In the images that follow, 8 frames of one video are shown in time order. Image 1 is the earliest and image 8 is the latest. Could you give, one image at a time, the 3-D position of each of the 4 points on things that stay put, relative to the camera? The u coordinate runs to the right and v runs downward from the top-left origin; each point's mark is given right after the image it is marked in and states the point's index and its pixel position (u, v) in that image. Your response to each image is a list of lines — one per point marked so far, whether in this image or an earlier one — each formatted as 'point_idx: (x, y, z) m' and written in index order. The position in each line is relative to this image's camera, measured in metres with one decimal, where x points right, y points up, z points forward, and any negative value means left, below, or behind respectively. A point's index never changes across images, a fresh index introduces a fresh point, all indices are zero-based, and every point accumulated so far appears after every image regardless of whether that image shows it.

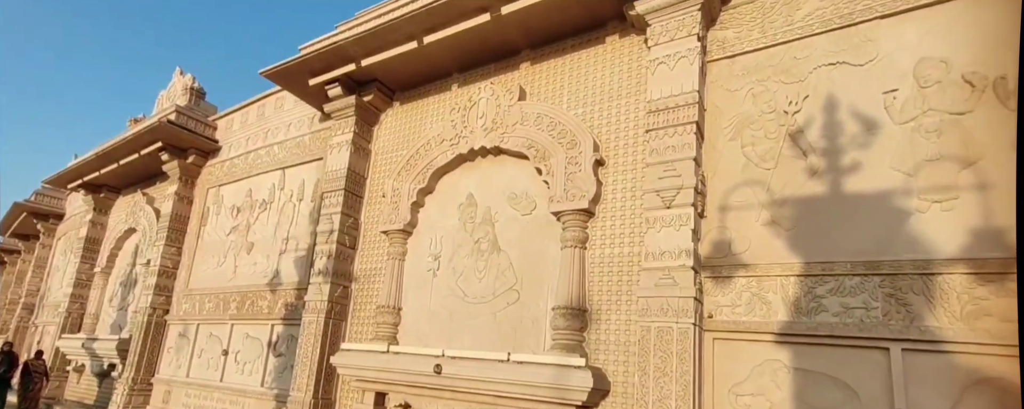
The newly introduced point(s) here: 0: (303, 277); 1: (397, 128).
0: (-1.9, -0.6, +4.9) m
1: (-1.0, +0.7, +4.6) m
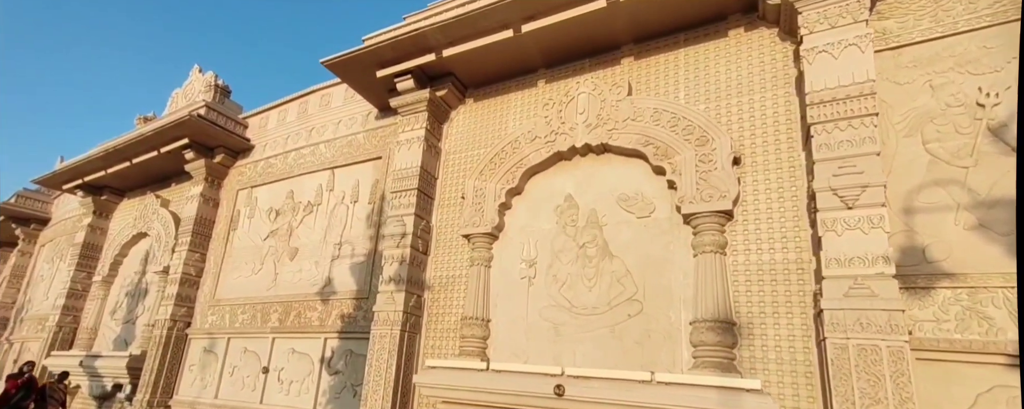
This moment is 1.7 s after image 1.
0: (-1.2, -0.7, +4.5) m
1: (-0.3, +0.6, +4.3) m
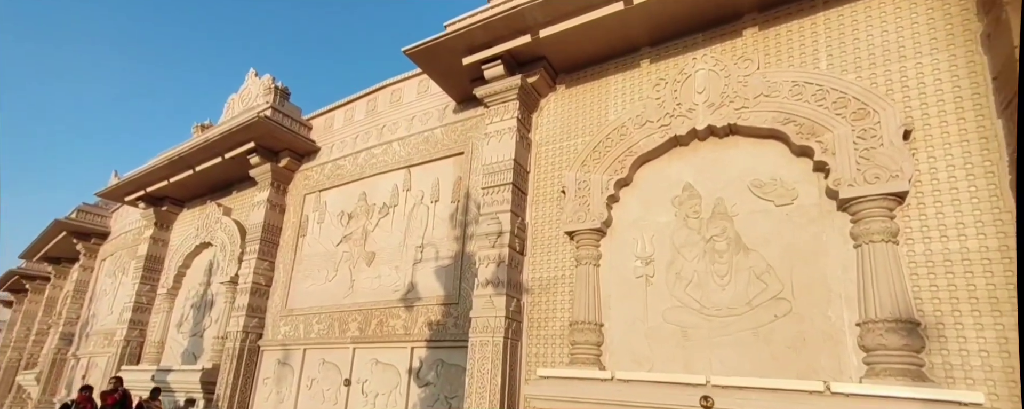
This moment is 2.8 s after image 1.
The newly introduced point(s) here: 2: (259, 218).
0: (-0.5, -0.7, +4.2) m
1: (+0.4, +0.7, +4.0) m
2: (-2.8, -0.2, +6.1) m
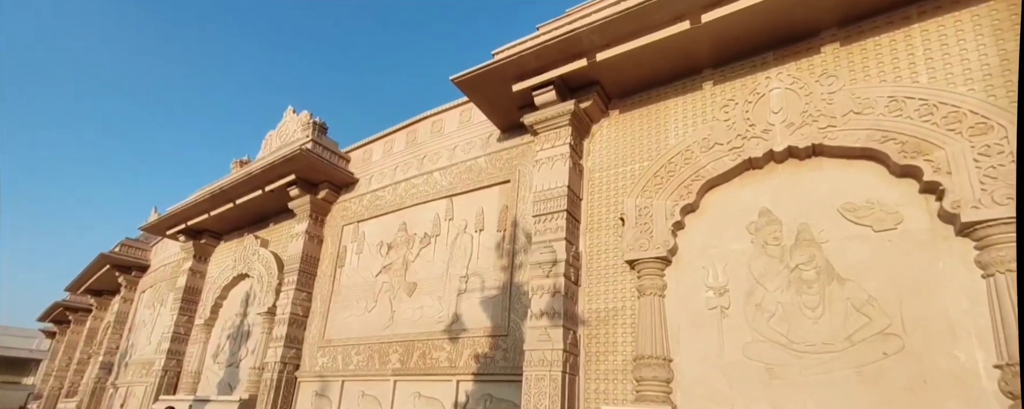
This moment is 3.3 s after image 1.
0: (-0.1, -0.9, +4.0) m
1: (+0.8, +0.5, +3.9) m
2: (-2.4, -0.5, +6.1) m
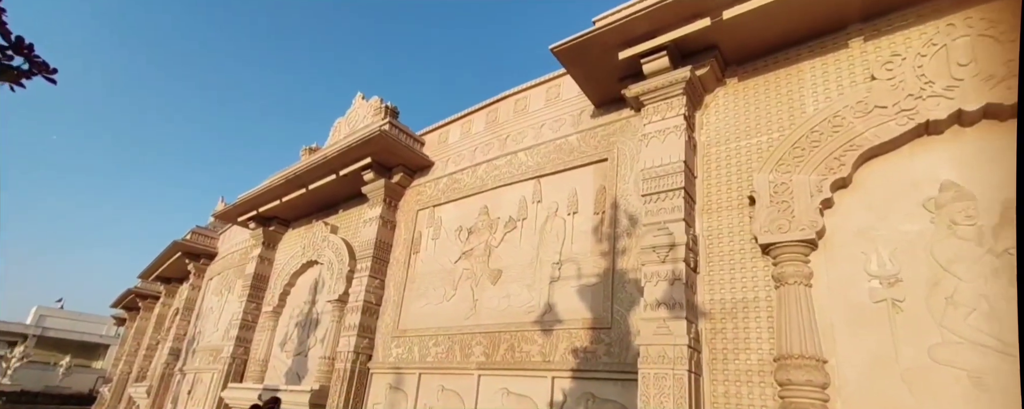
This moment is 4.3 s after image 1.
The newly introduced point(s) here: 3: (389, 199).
0: (+0.6, -0.7, +3.7) m
1: (+1.4, +0.6, +3.4) m
2: (-1.5, -0.3, +5.9) m
3: (-1.3, +0.1, +6.1) m
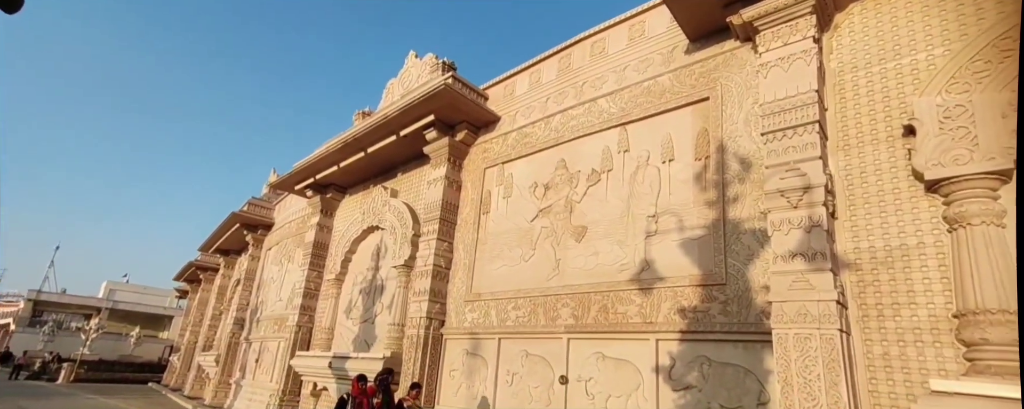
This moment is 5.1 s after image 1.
0: (+1.2, -0.4, +3.3) m
1: (+2.0, +1.0, +2.9) m
2: (-0.8, +0.1, +5.6) m
3: (-0.6, +0.5, +5.8) m
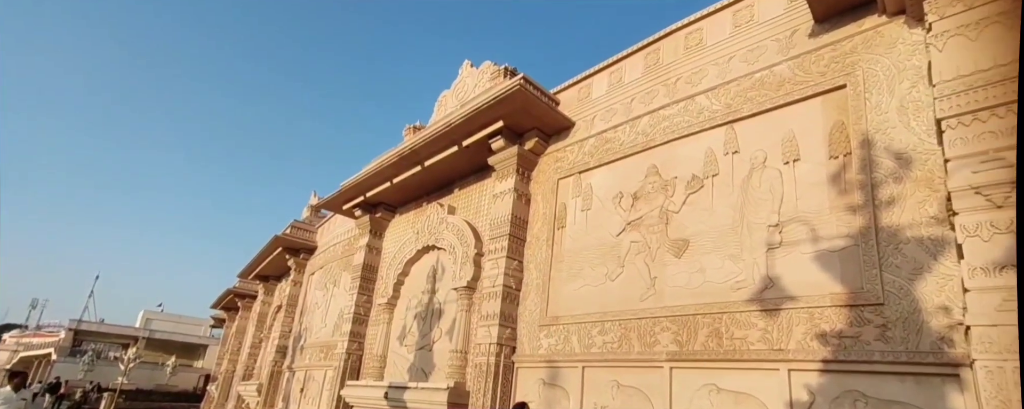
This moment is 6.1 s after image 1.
0: (+1.8, -0.4, +2.8) m
1: (+2.5, +1.0, +2.4) m
2: (-0.1, -0.1, +5.2) m
3: (+0.1, +0.3, +5.4) m
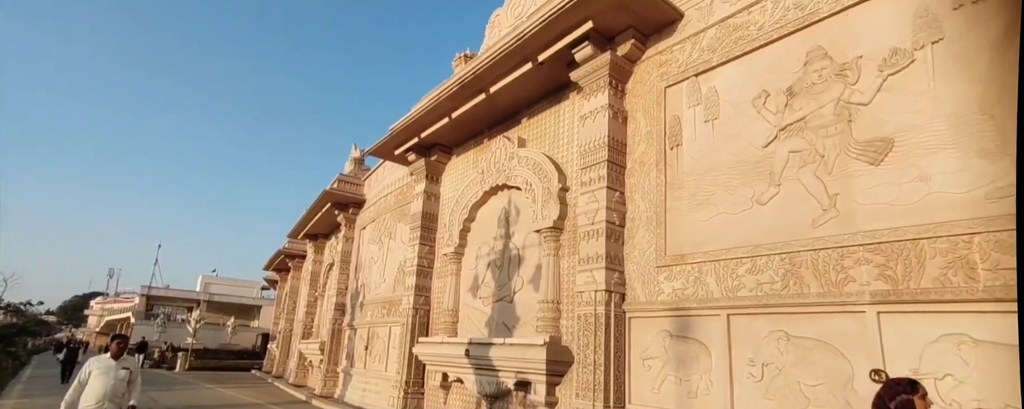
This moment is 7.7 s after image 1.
0: (+2.4, +0.1, +1.7) m
1: (+3.0, +1.5, +1.2) m
2: (+0.7, +0.6, +4.2) m
3: (+0.9, +1.0, +4.4) m
